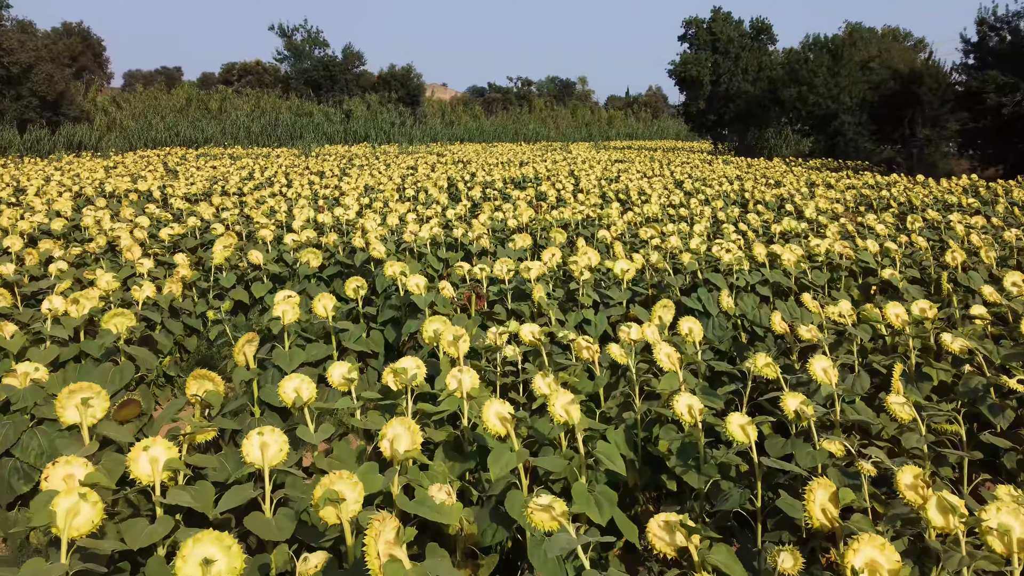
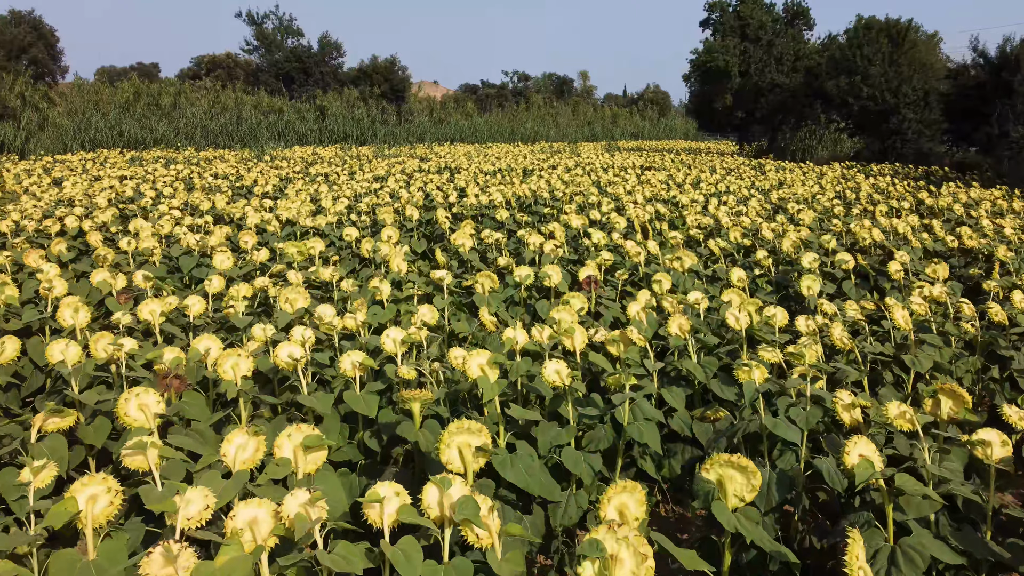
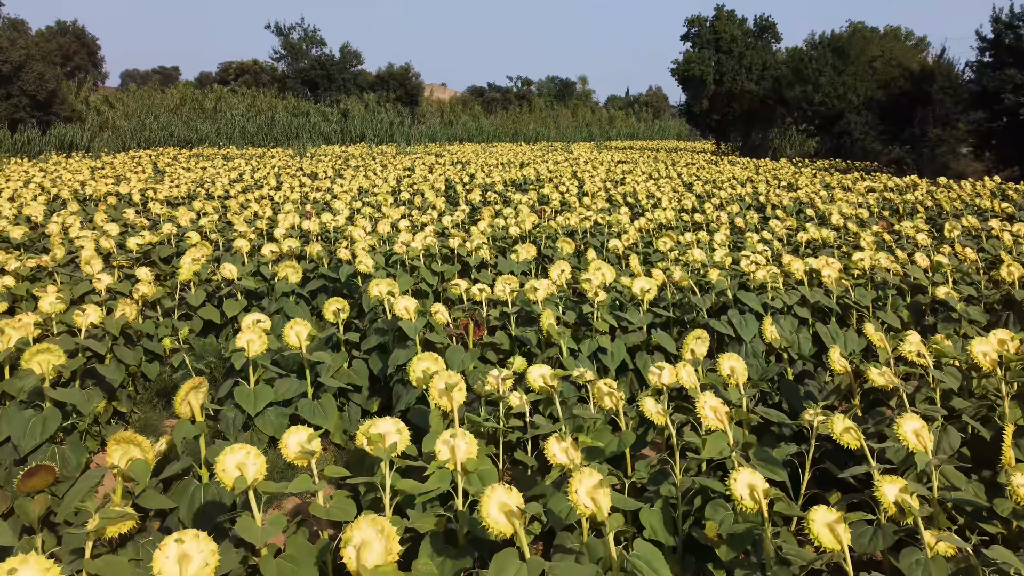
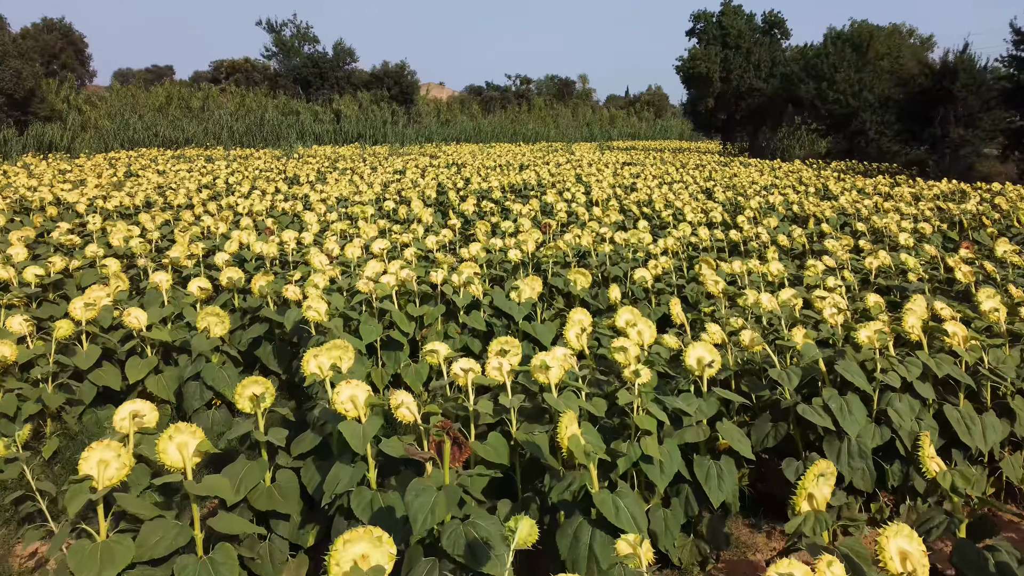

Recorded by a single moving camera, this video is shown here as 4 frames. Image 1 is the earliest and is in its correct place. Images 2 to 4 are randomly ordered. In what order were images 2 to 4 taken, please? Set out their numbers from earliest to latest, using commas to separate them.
3, 4, 2
